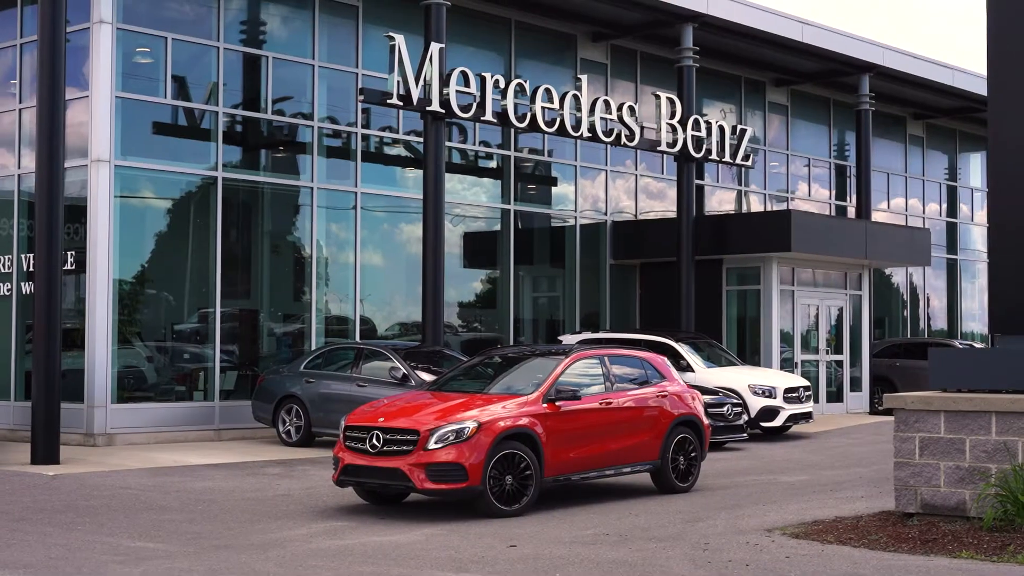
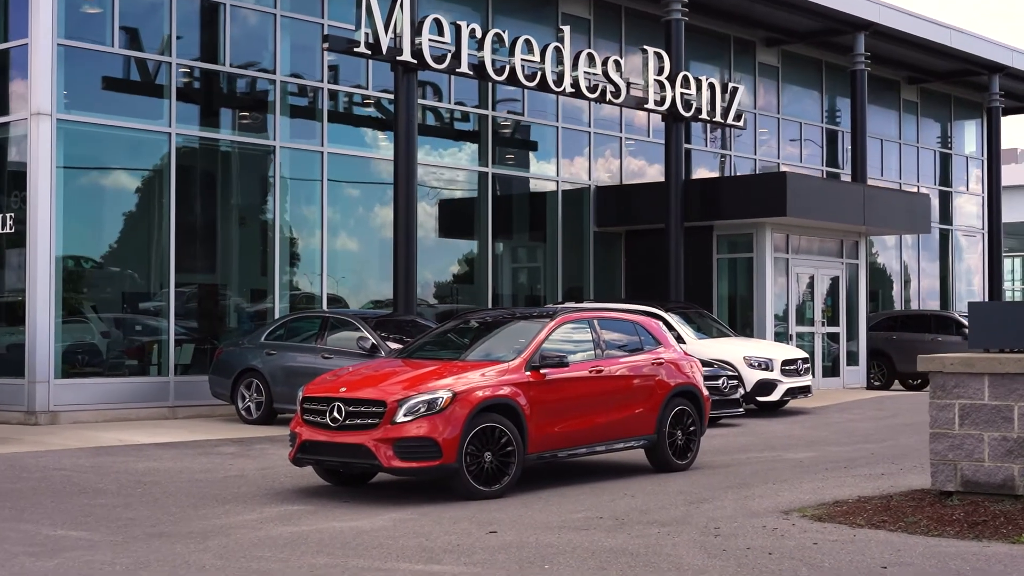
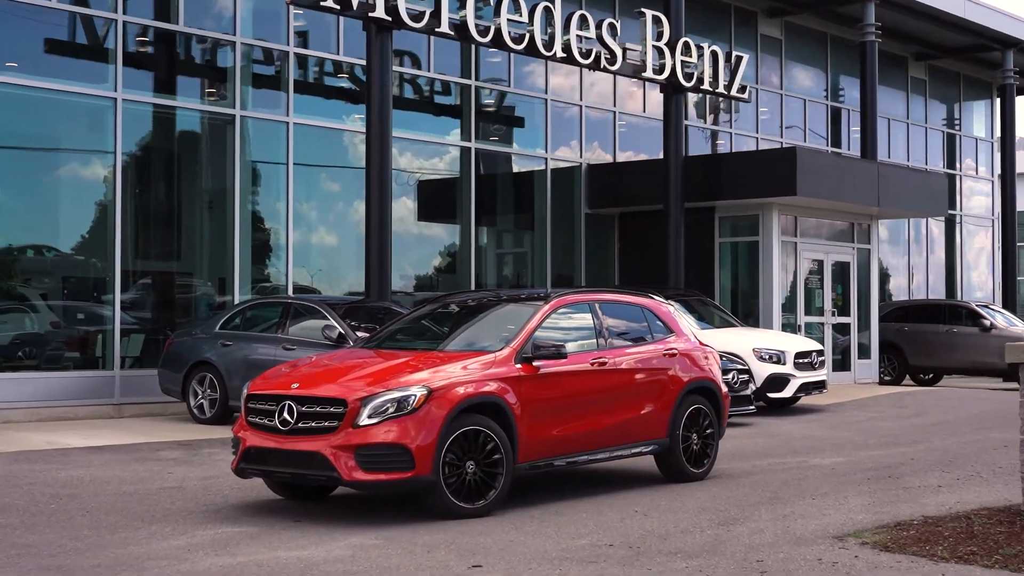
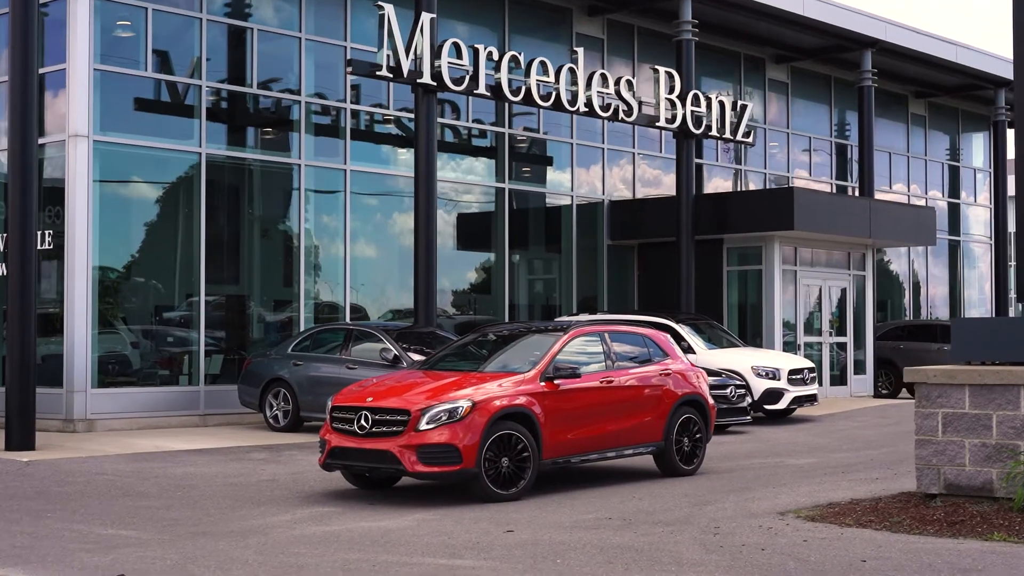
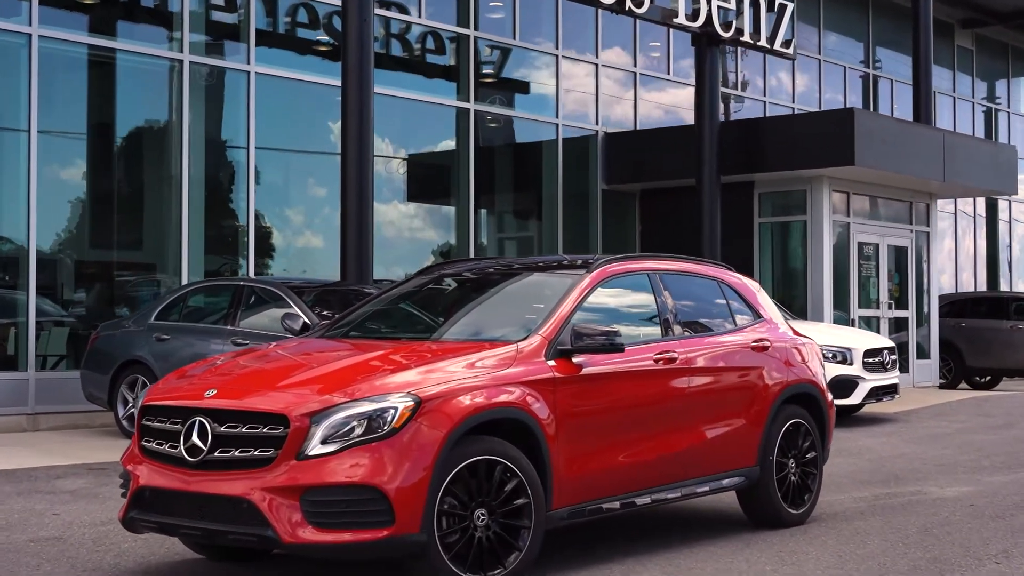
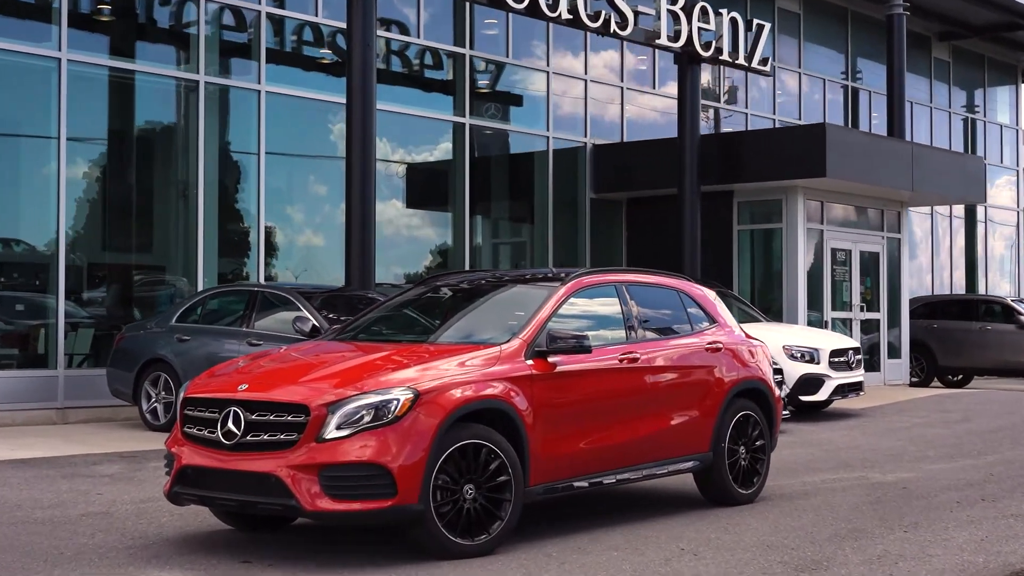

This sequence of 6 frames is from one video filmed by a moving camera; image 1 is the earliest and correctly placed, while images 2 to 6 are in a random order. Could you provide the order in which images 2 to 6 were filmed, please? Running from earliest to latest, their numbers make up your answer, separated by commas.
4, 2, 3, 6, 5
